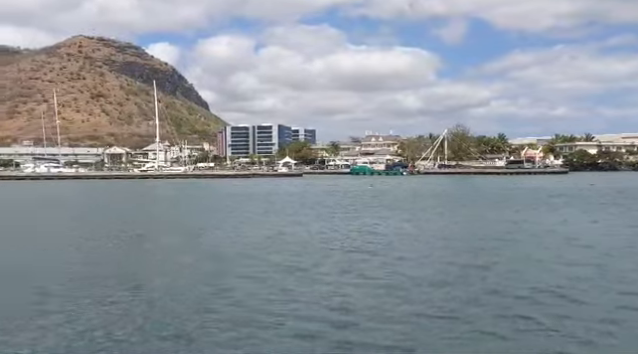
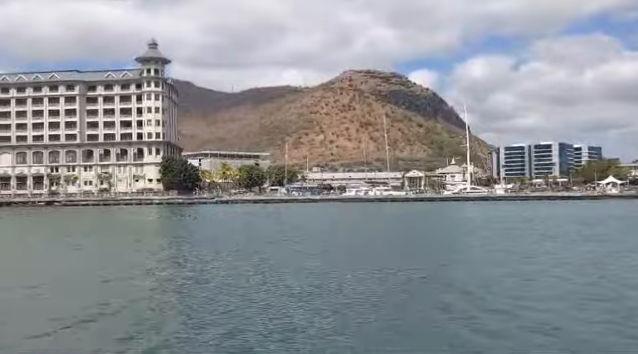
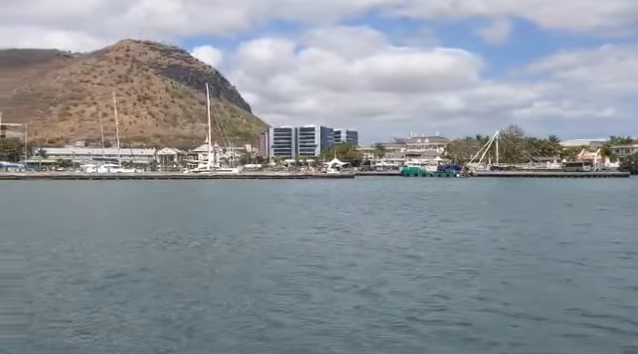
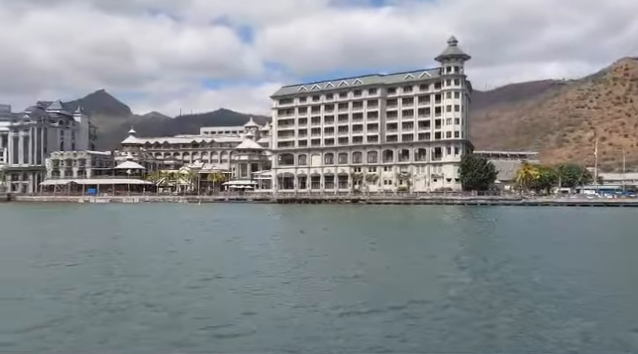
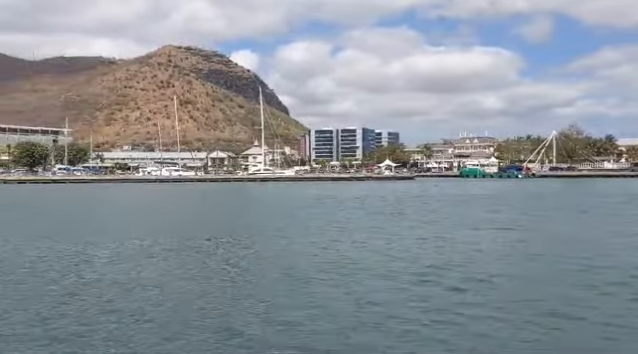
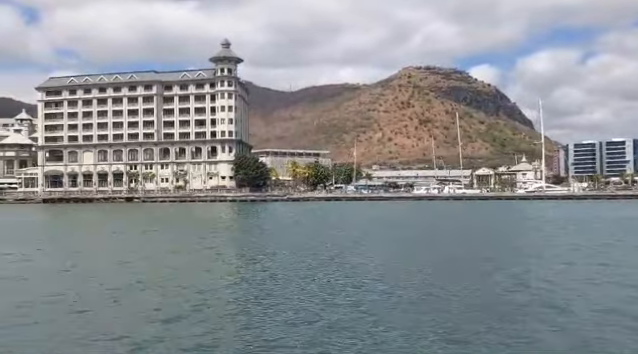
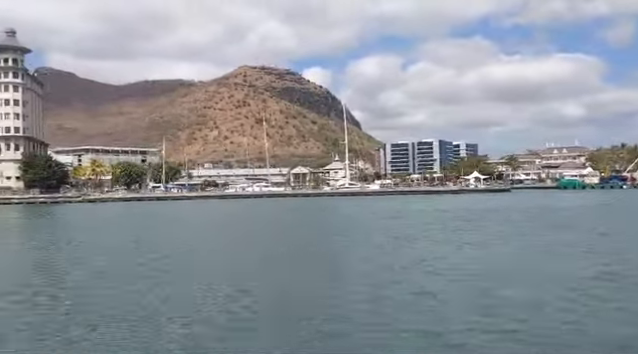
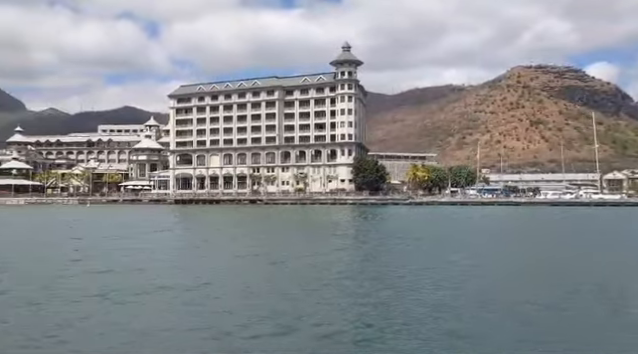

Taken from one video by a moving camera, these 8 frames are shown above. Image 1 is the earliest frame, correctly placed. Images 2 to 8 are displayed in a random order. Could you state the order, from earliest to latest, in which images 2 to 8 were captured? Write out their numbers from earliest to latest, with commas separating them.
3, 5, 7, 2, 6, 8, 4
